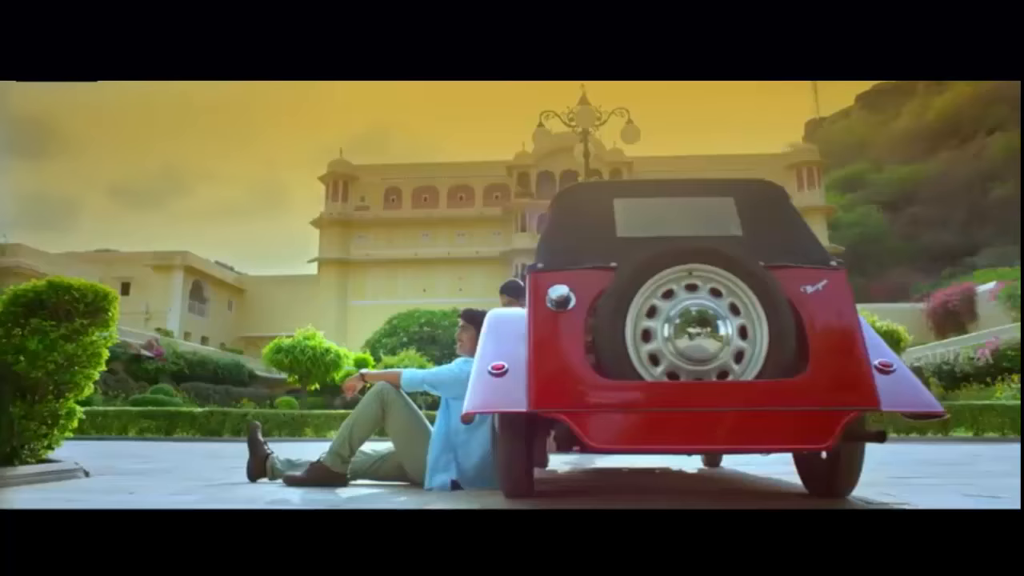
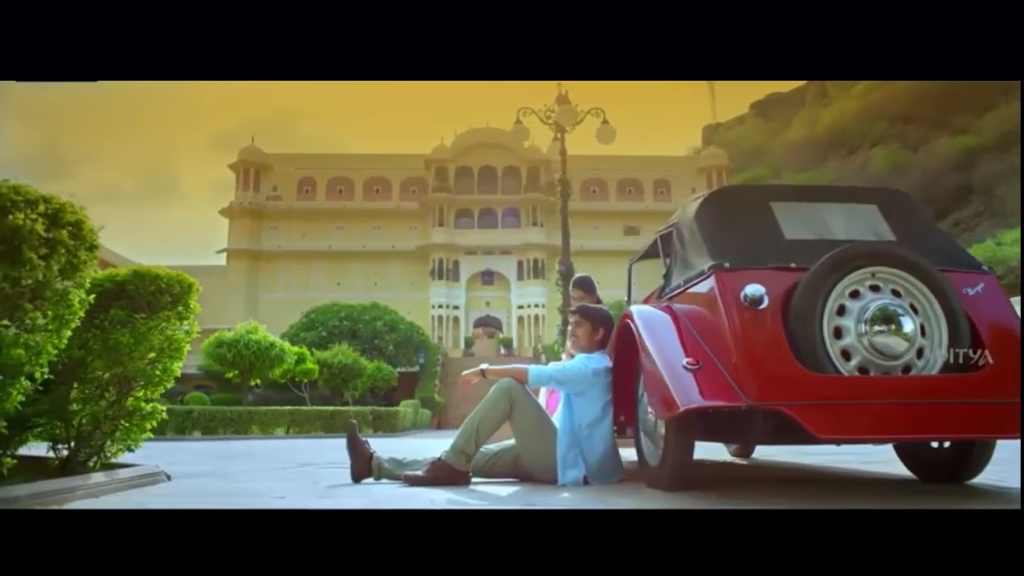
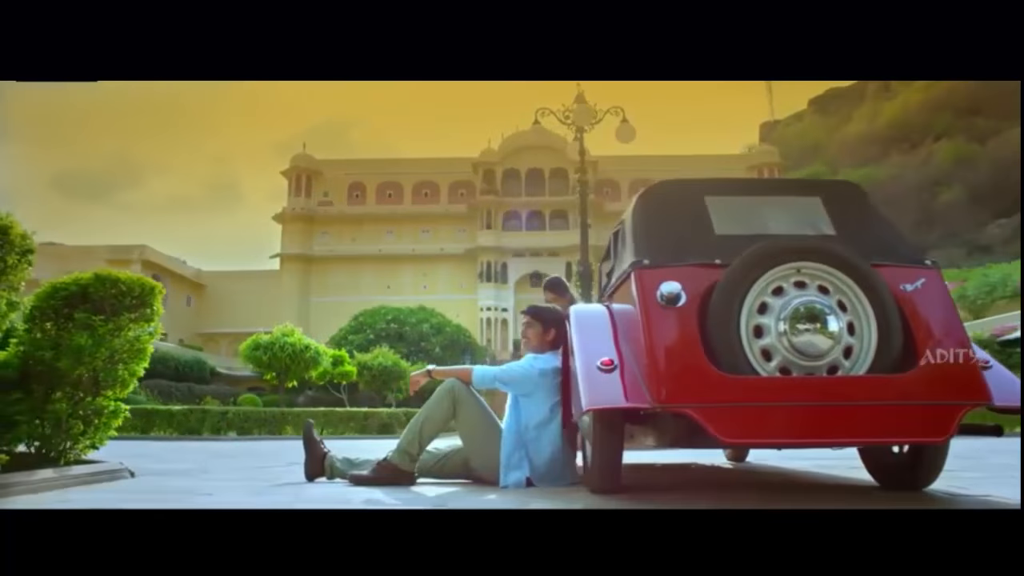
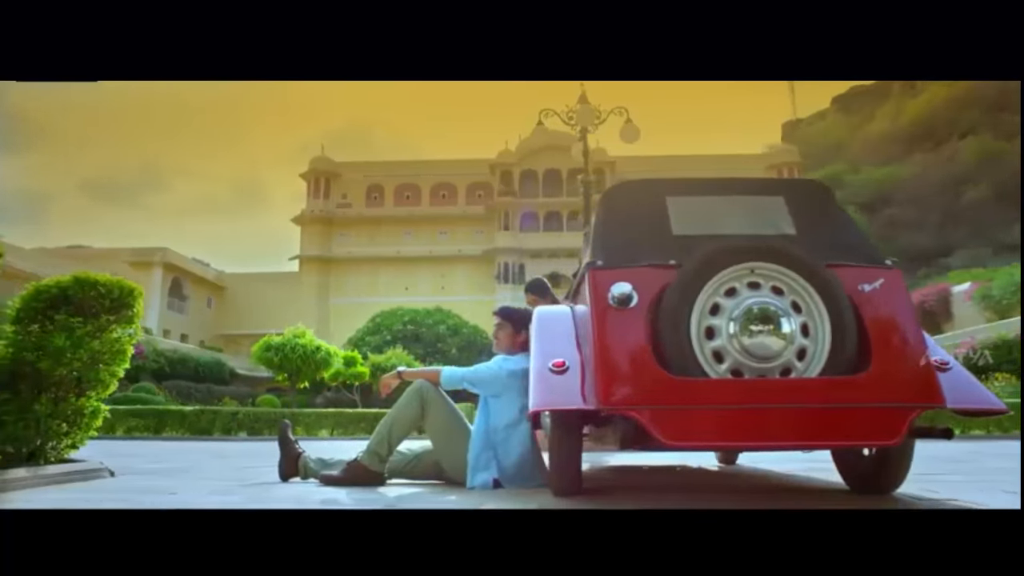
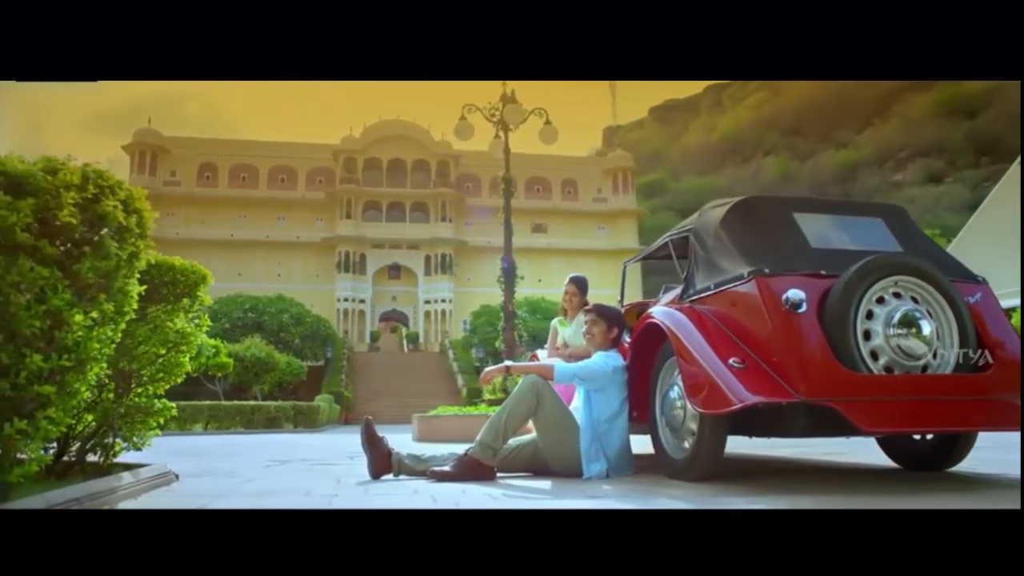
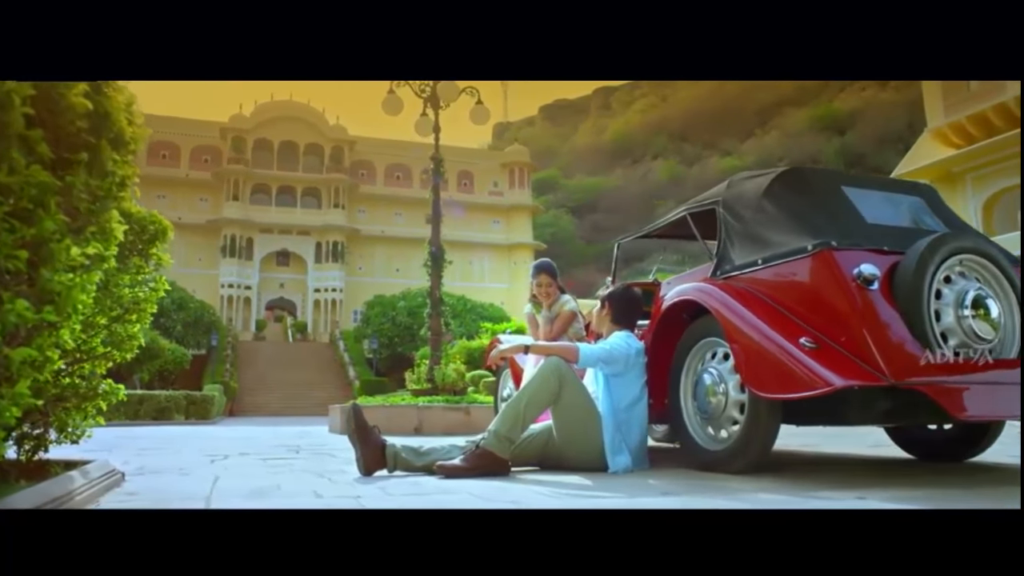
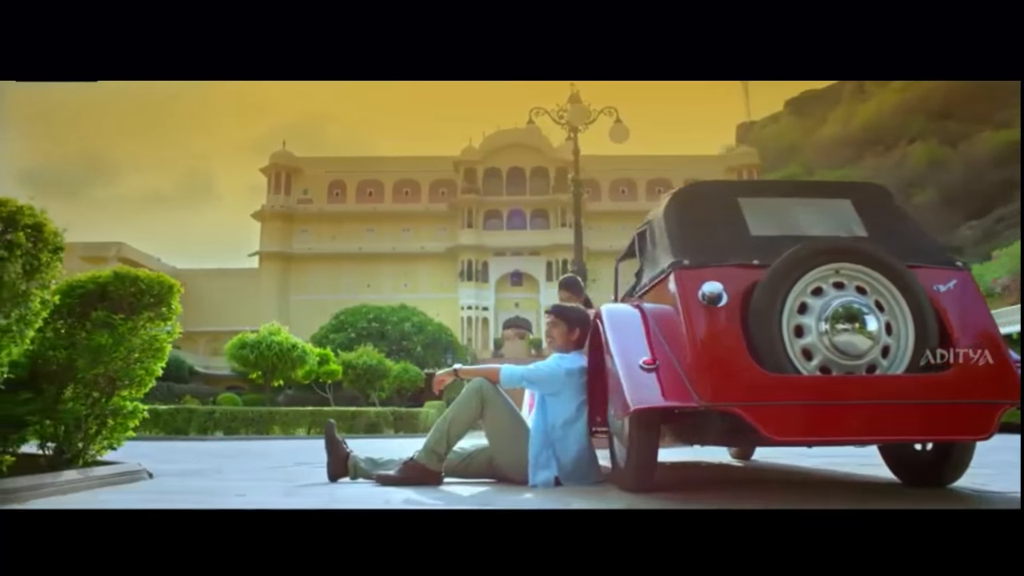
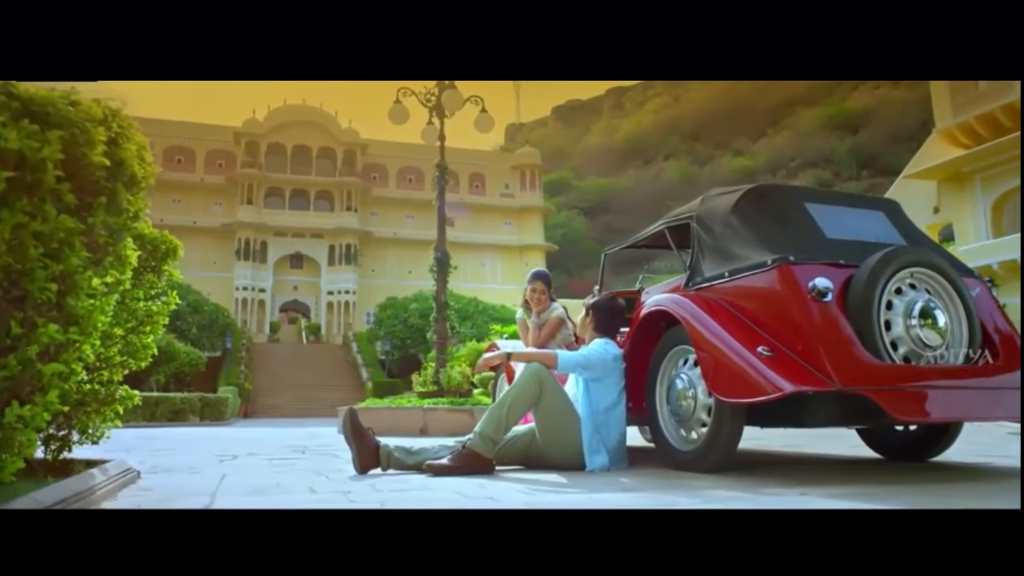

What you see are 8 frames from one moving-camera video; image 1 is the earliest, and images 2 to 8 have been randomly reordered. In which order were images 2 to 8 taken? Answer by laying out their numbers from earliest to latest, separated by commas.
4, 3, 7, 2, 5, 8, 6
